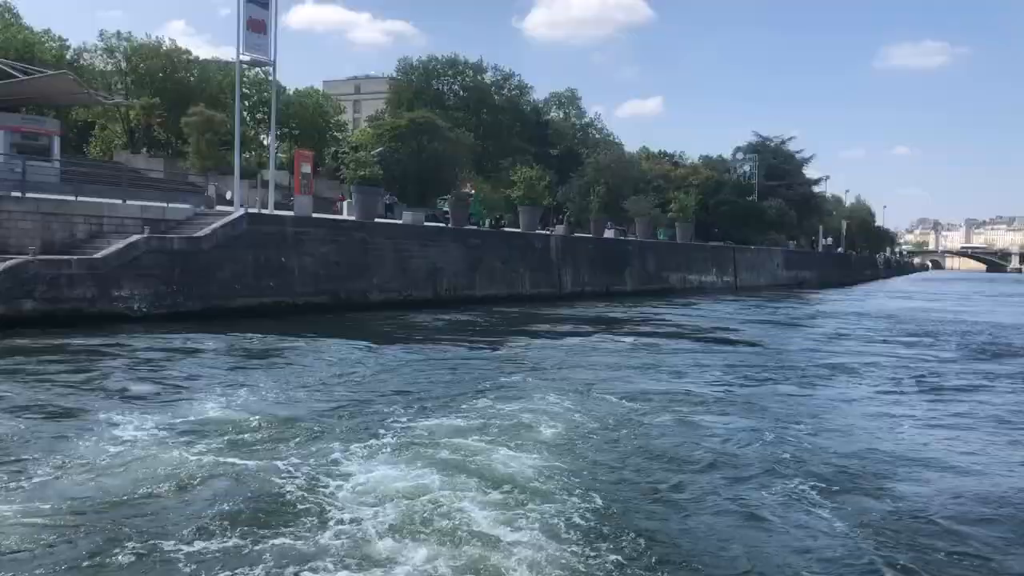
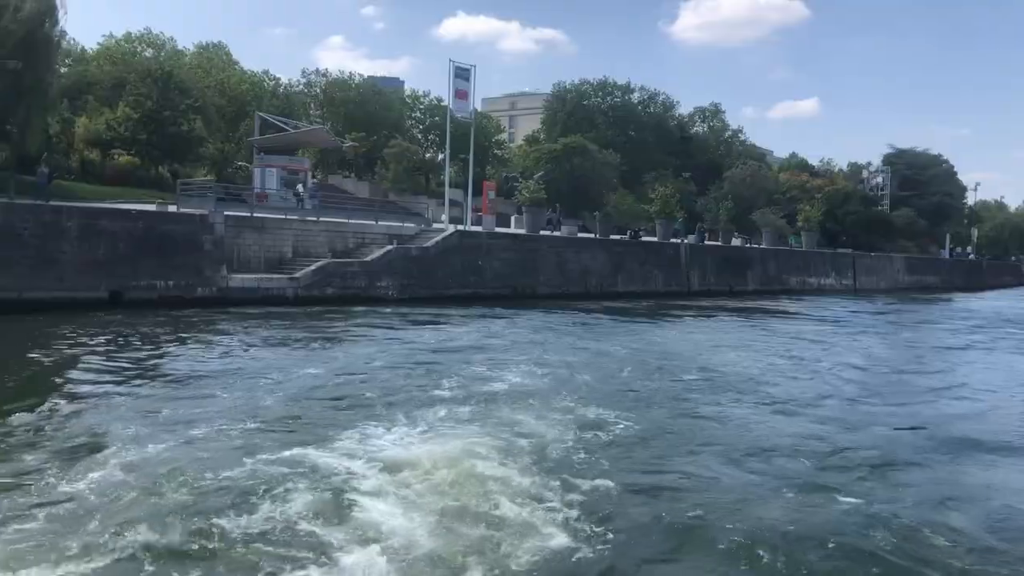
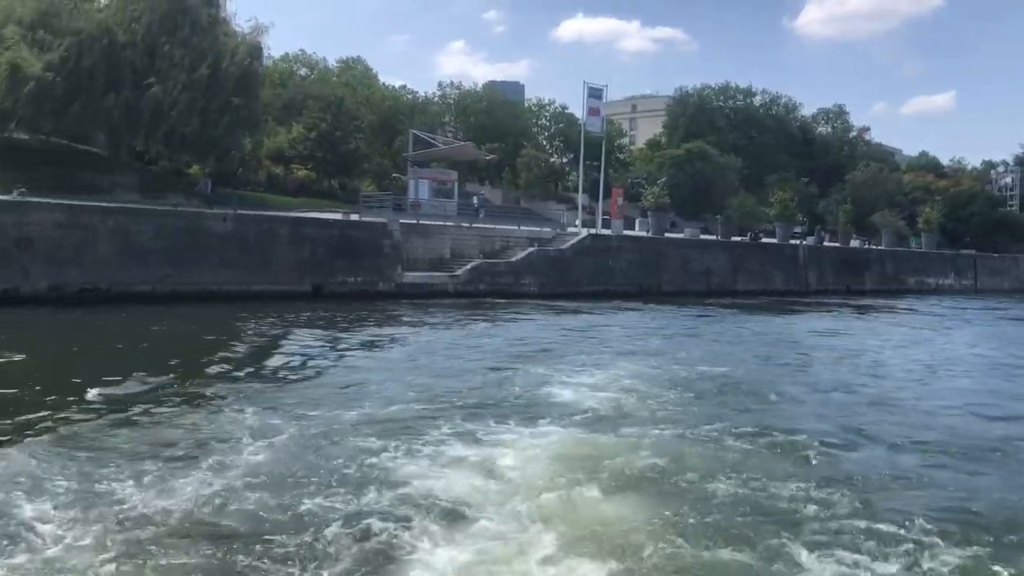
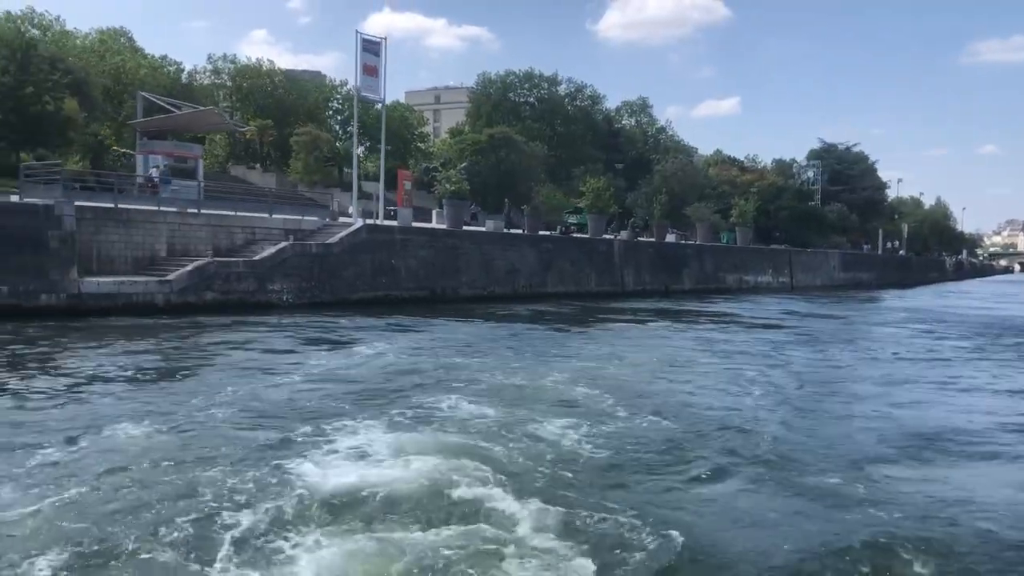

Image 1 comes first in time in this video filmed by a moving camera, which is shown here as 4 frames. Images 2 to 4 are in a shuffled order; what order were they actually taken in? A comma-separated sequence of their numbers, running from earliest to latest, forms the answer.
4, 2, 3
